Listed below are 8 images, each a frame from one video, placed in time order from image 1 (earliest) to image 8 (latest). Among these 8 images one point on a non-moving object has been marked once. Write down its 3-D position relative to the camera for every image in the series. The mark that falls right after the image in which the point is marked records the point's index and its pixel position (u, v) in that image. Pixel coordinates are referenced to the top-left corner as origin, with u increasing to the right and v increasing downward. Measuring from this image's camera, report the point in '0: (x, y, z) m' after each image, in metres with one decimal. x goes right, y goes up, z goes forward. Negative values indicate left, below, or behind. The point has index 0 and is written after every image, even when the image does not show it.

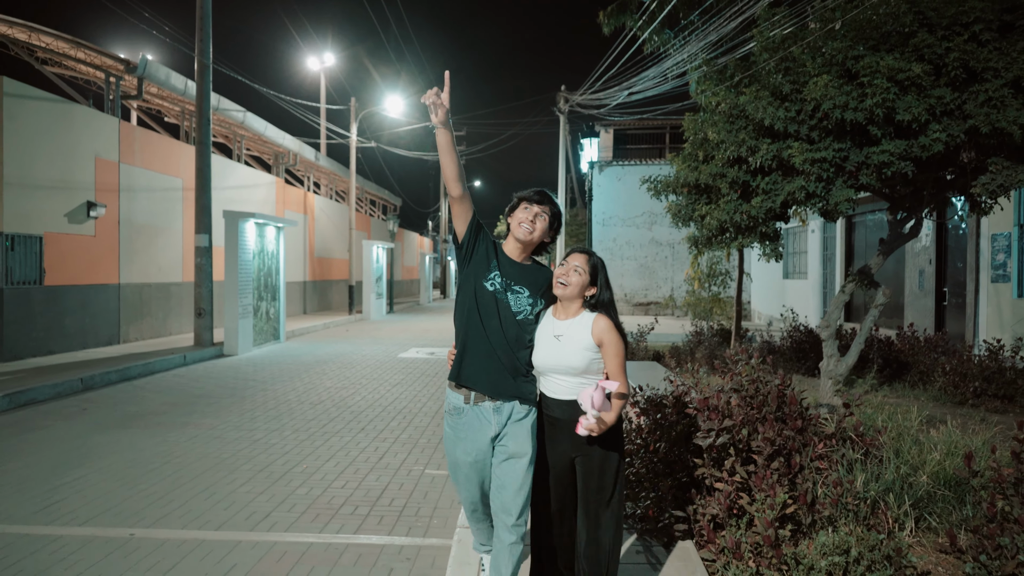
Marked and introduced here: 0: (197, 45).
0: (-6.6, +5.1, +15.1) m
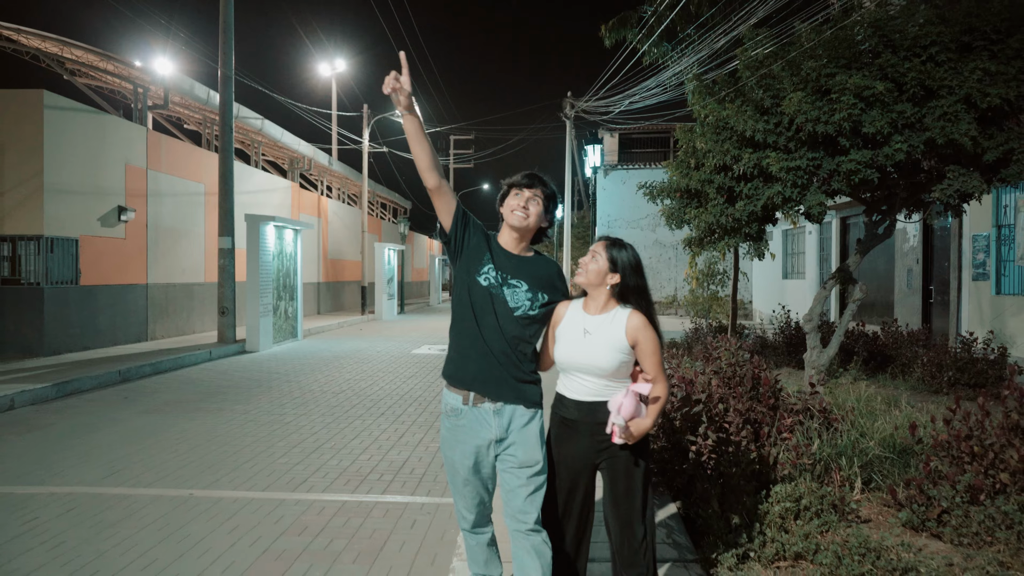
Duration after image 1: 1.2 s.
0: (-6.4, +5.1, +15.9) m
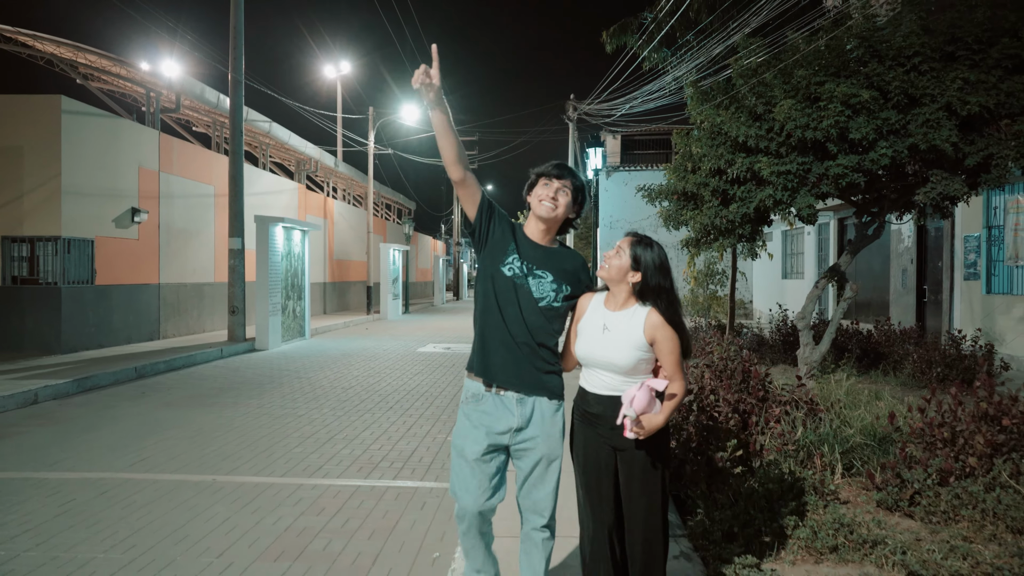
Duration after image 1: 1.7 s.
0: (-6.3, +5.1, +16.3) m
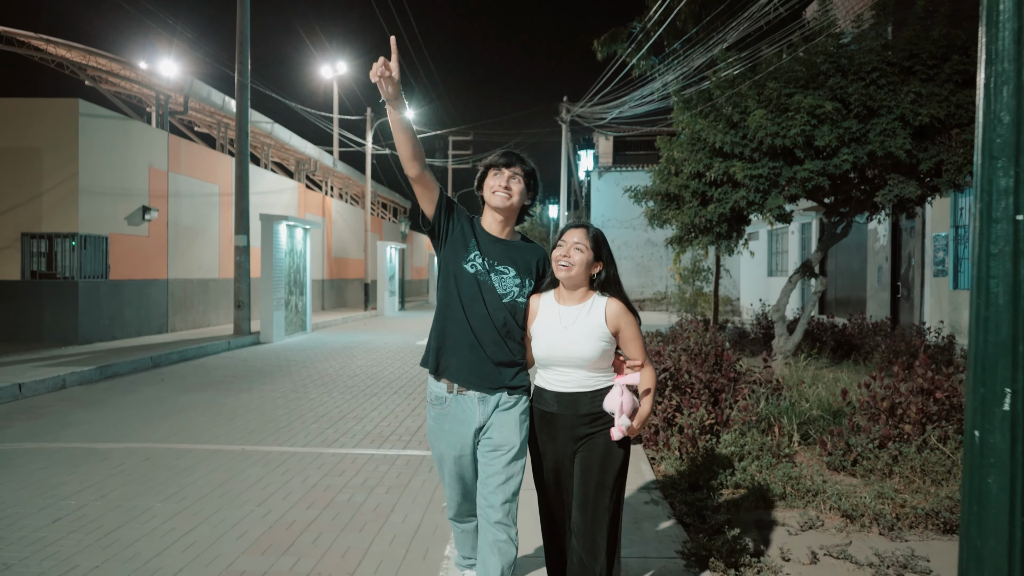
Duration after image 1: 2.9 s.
0: (-6.5, +5.2, +17.0) m
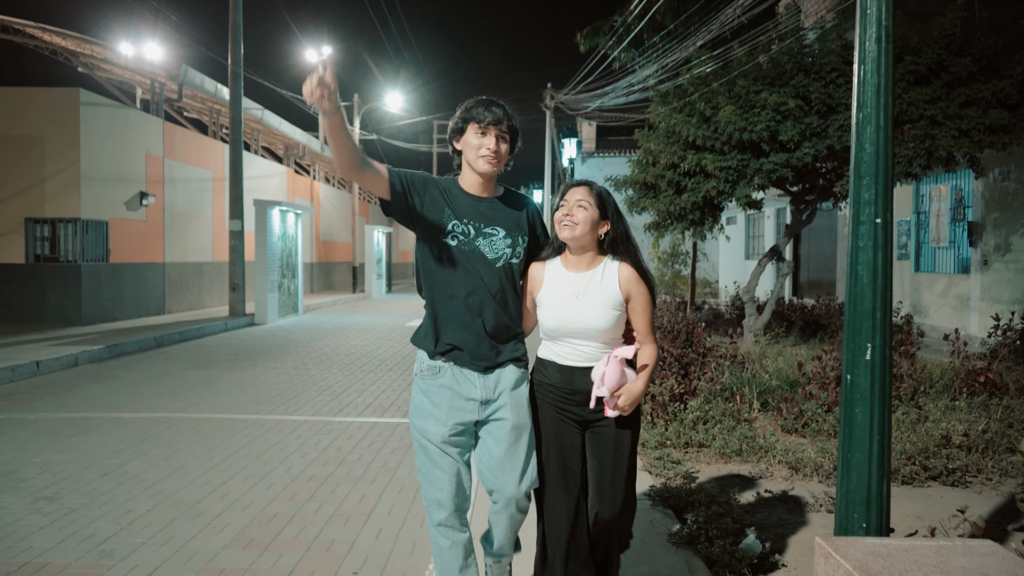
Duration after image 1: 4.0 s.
0: (-6.8, +5.6, +17.3) m
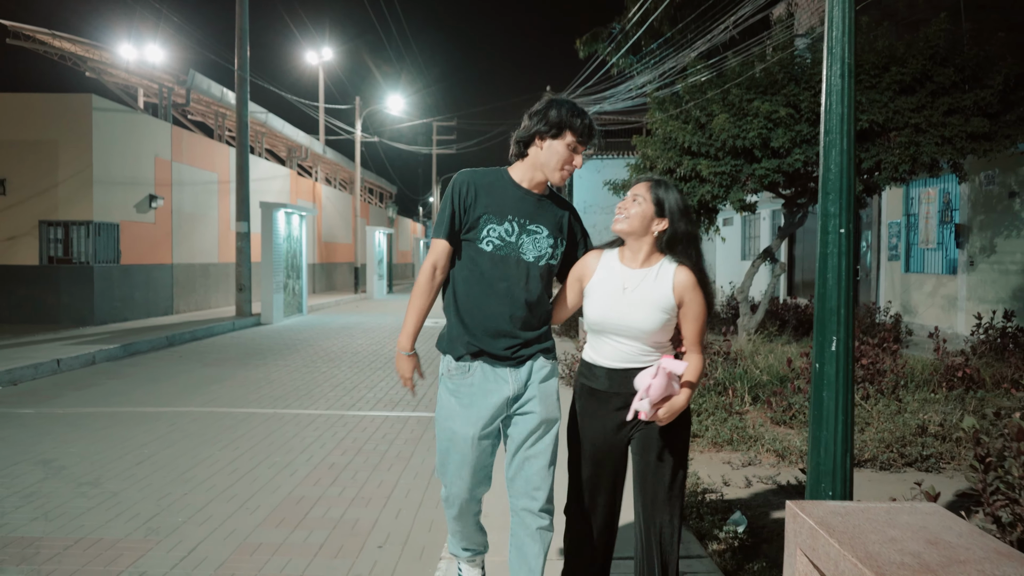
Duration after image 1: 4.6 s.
0: (-6.8, +5.6, +17.7) m
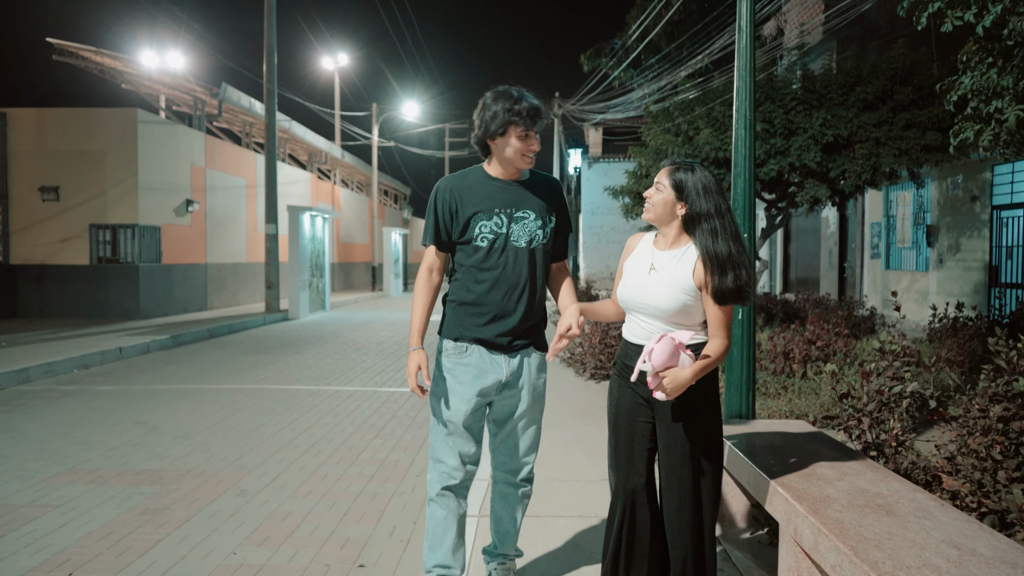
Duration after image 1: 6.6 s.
0: (-6.5, +5.7, +19.0) m
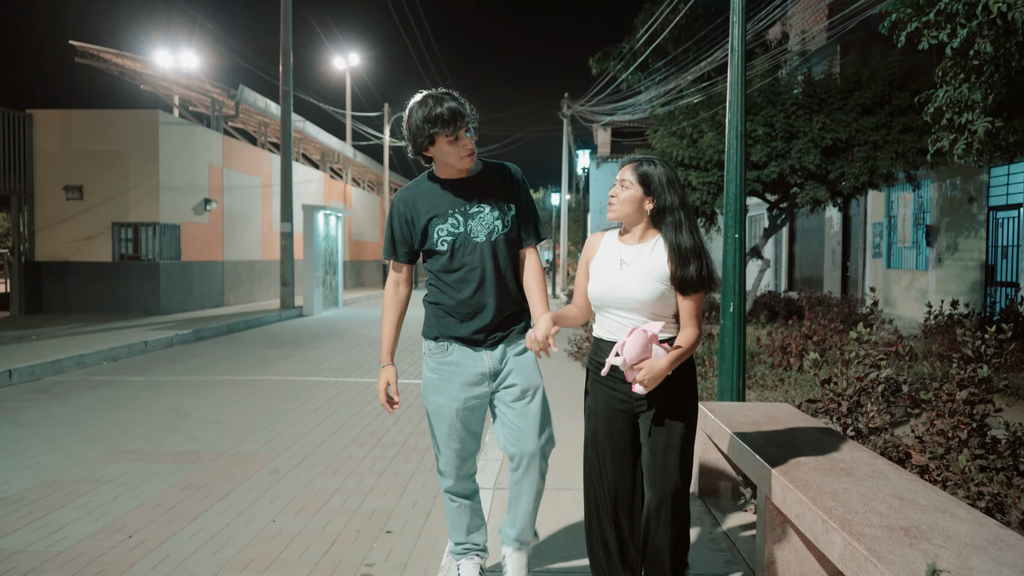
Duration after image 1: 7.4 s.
0: (-6.3, +5.7, +19.5) m
